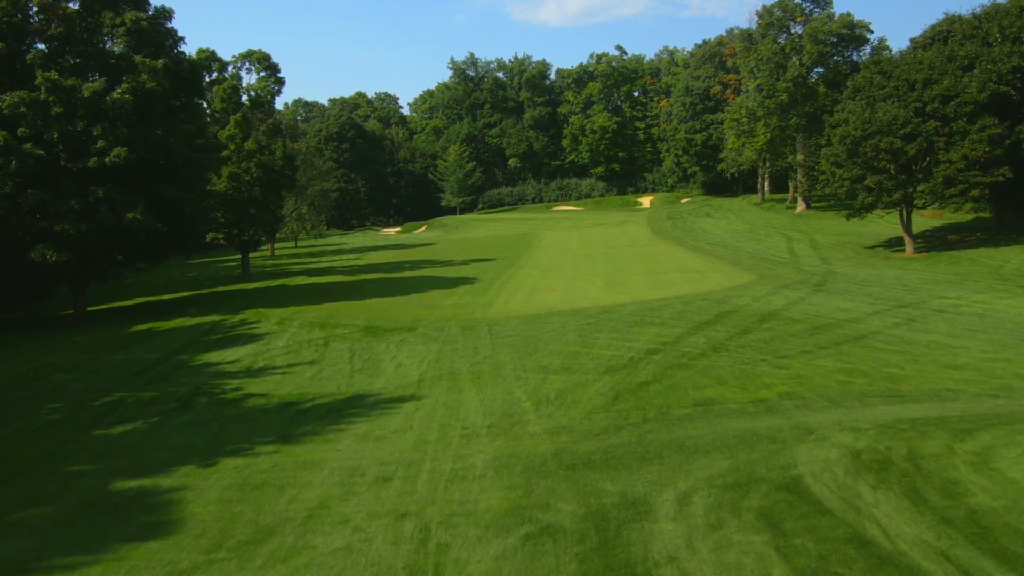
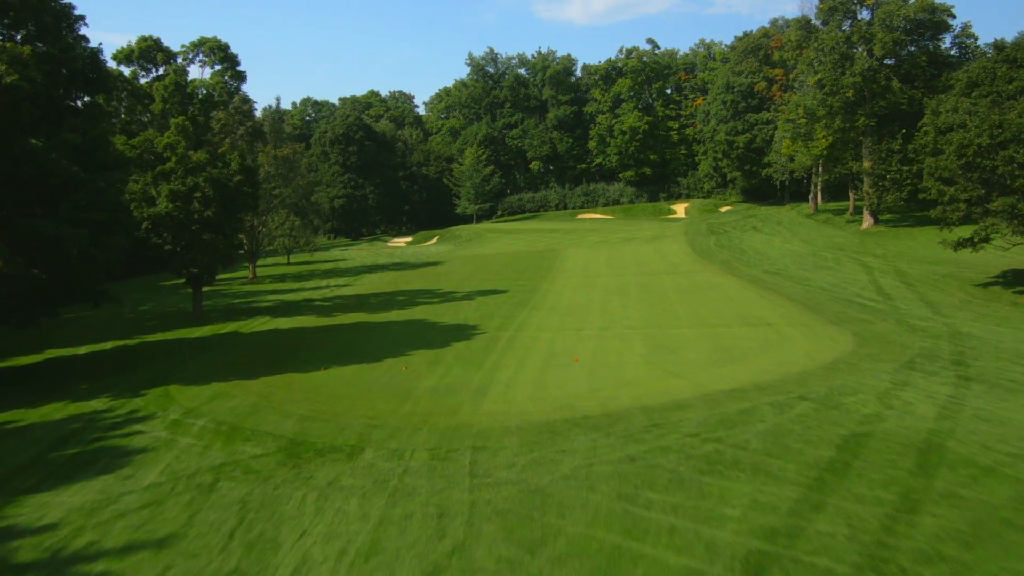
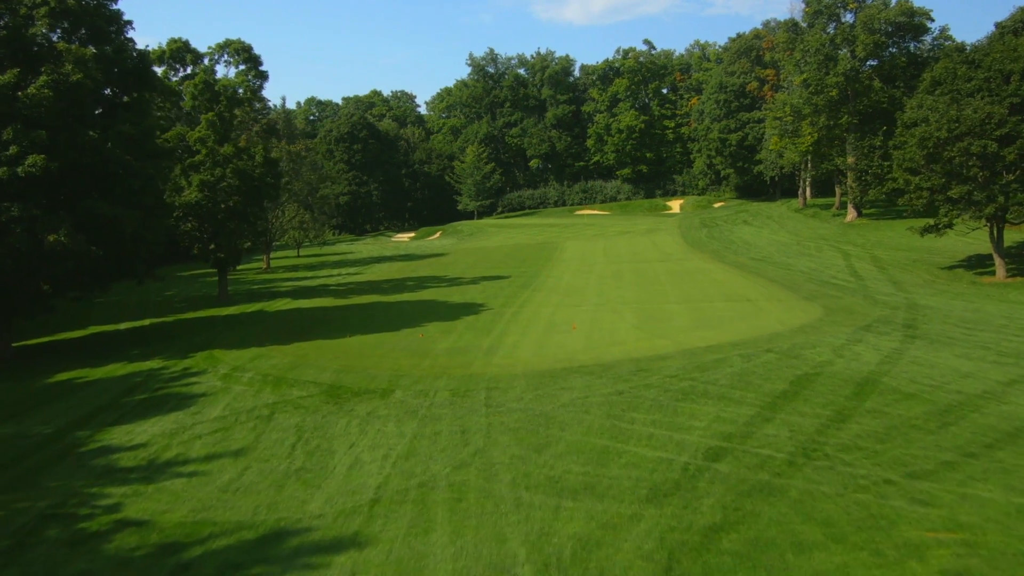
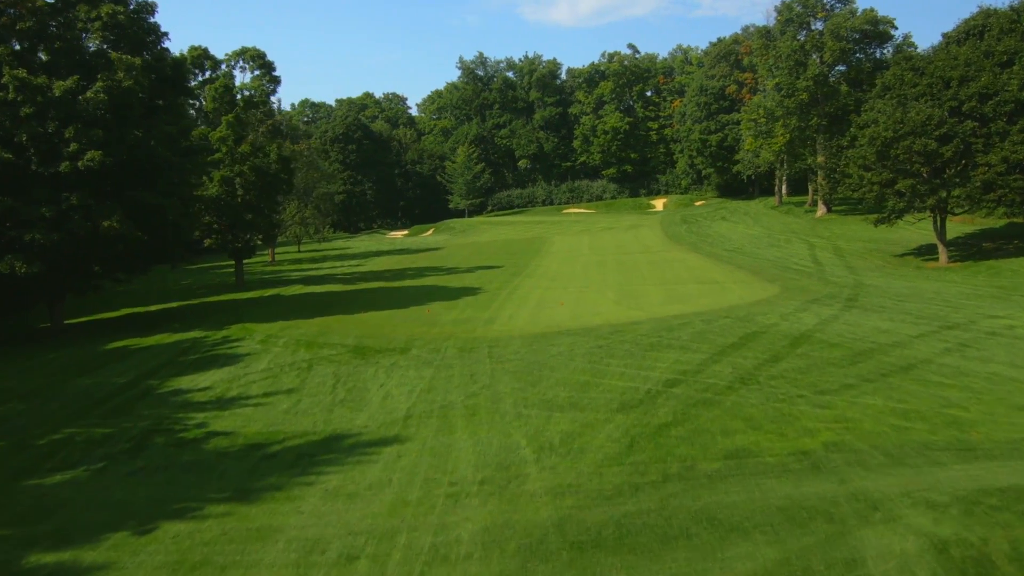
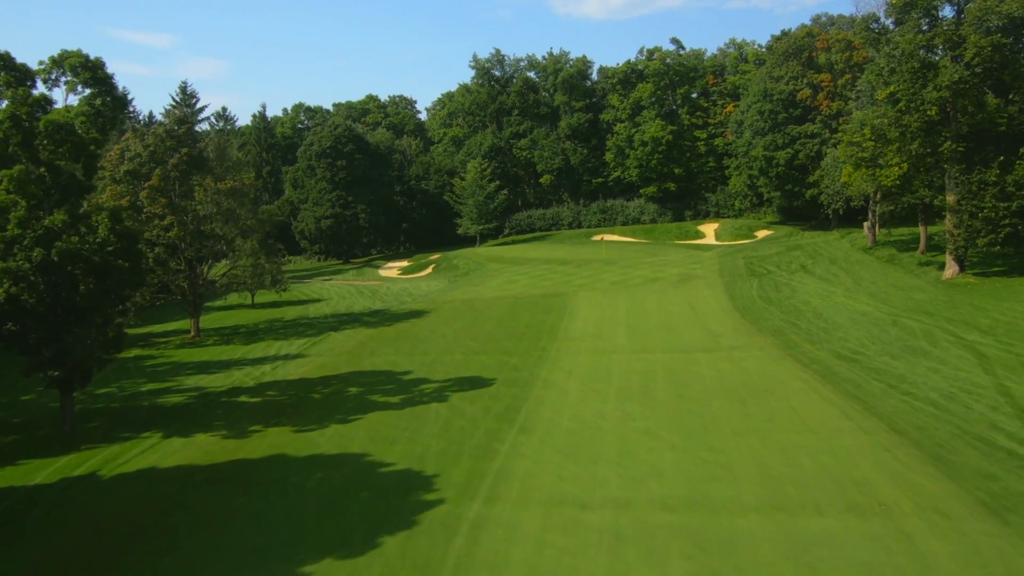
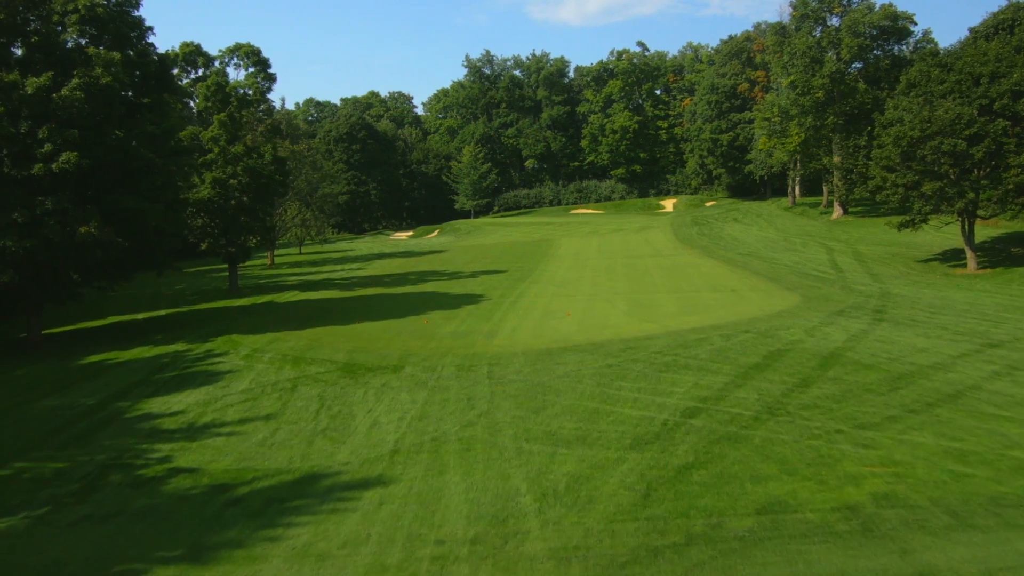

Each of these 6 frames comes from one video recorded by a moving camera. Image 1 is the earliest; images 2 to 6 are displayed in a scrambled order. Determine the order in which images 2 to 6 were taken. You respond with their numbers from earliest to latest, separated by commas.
4, 6, 3, 2, 5
